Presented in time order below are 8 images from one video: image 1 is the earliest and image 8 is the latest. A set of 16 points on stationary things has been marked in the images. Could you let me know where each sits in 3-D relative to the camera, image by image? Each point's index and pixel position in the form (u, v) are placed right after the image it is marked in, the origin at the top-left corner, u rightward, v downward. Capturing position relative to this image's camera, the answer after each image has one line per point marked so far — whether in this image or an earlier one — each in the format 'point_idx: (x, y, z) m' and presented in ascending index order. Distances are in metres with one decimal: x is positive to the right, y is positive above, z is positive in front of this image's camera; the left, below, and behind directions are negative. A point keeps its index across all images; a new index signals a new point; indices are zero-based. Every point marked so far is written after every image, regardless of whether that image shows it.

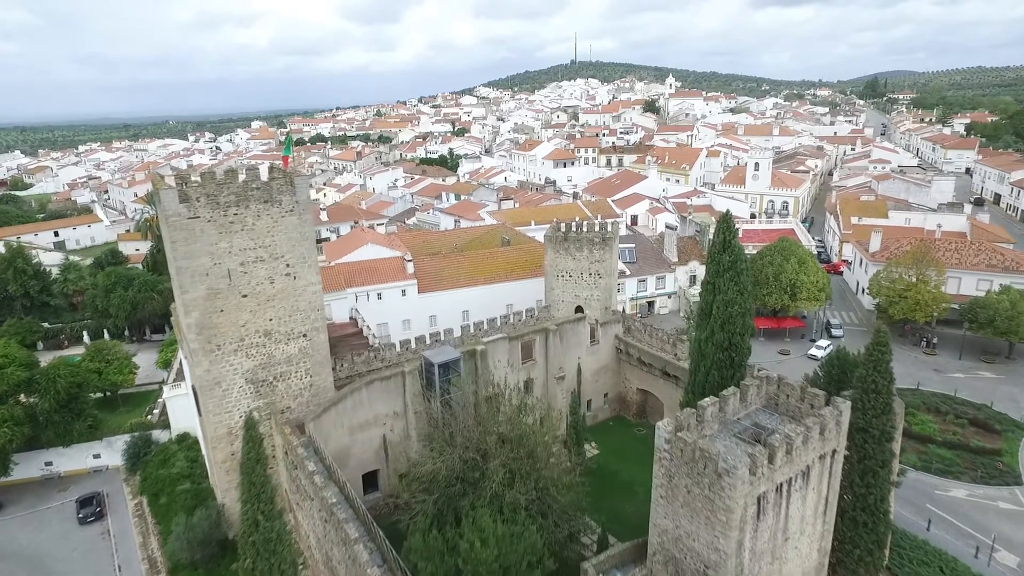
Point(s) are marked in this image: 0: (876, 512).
0: (+8.3, -5.1, +14.2) m
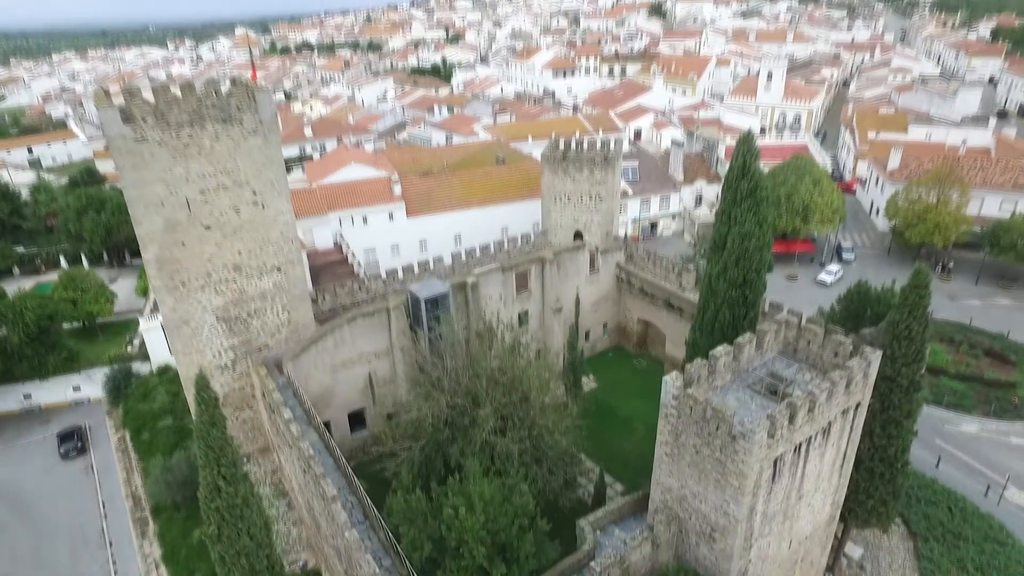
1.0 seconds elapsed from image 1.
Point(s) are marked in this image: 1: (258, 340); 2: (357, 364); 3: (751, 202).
0: (+8.1, -3.7, +13.2) m
1: (-7.4, -1.5, +18.2) m
2: (-4.6, -2.3, +18.5) m
3: (+5.5, +2.0, +14.4) m
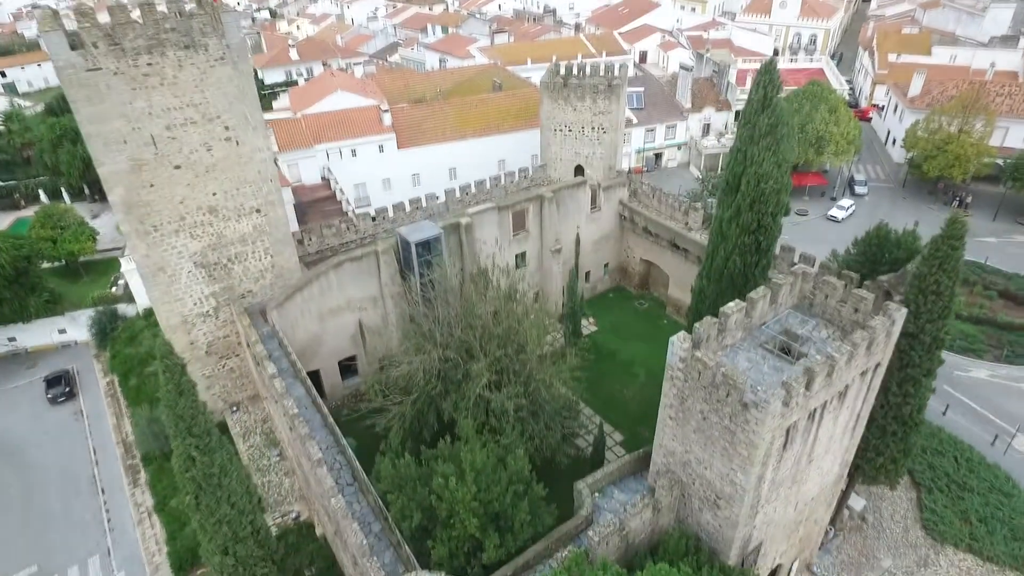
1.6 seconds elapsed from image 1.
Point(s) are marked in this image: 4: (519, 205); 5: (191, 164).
0: (+8.0, -2.7, +12.5) m
1: (-7.5, 0.0, +17.3) m
2: (-4.7, -0.7, +17.6) m
3: (+5.4, +3.1, +13.1) m
4: (+0.2, +2.6, +19.6) m
5: (-7.9, +3.0, +15.3) m
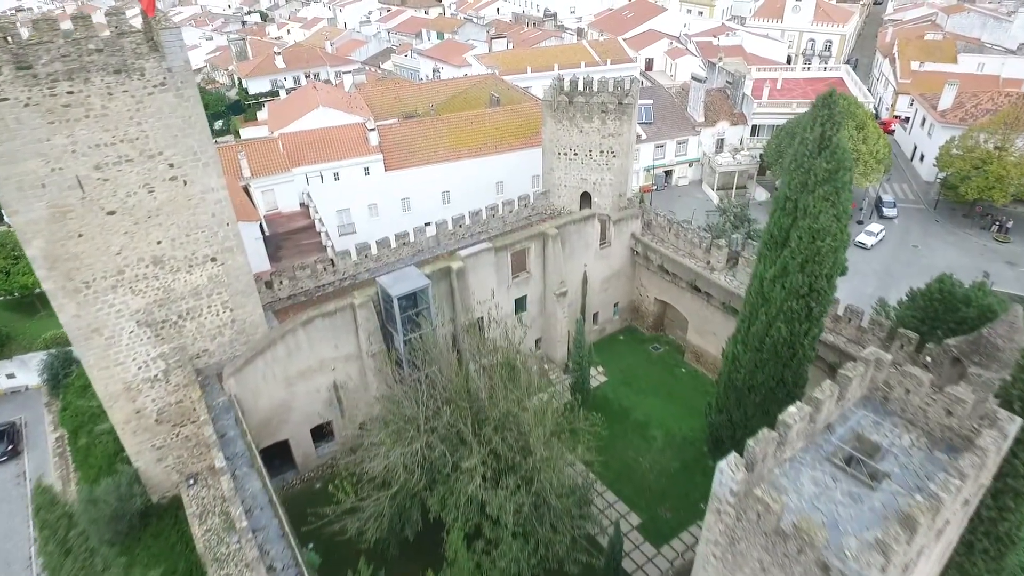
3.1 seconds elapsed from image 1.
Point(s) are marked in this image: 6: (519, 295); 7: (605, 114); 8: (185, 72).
0: (+8.0, -4.1, +10.1) m
1: (-7.6, -1.4, +14.8) m
2: (-4.7, -2.1, +15.2) m
3: (+5.4, +1.7, +10.7) m
4: (+0.2, +1.2, +17.1) m
5: (-7.9, +1.6, +12.8) m
6: (+0.2, -0.2, +17.9) m
7: (+2.7, +5.1, +18.0) m
8: (-6.5, +4.3, +12.4) m
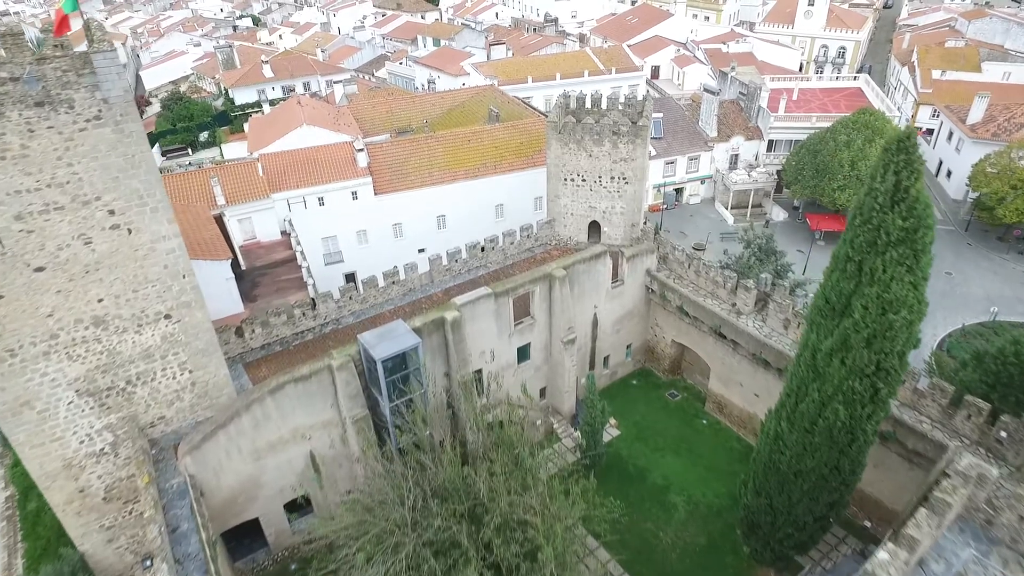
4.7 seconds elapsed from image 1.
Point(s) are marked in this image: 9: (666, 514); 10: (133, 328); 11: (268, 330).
0: (+8.1, -5.2, +8.1) m
1: (-7.5, -2.6, +12.8) m
2: (-4.7, -3.3, +13.2) m
3: (+5.5, +0.5, +8.7) m
4: (+0.2, 0.0, +15.2) m
5: (-7.8, +0.4, +10.8) m
6: (+0.2, -1.4, +15.9) m
7: (+2.7, +3.9, +16.0) m
8: (-6.5, +3.1, +10.4) m
9: (+3.7, -5.4, +15.0) m
10: (-7.3, -0.8, +12.0) m
11: (-6.1, -1.1, +15.5) m
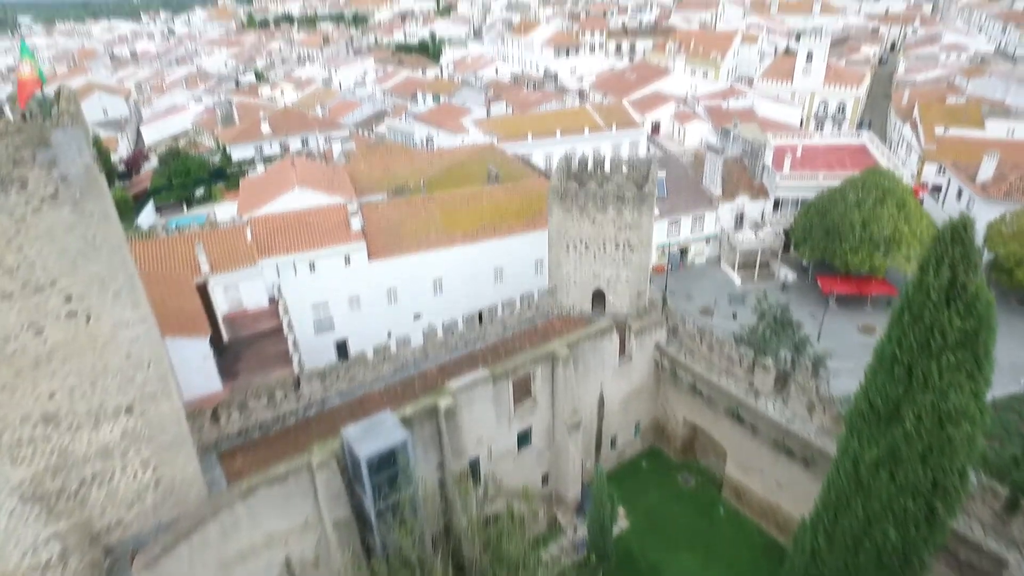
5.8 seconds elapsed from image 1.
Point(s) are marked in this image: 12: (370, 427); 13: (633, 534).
0: (+8.1, -6.5, +6.6) m
1: (-7.5, -4.2, +11.5) m
2: (-4.7, -4.9, +11.7) m
3: (+5.5, -0.8, +7.6) m
4: (+0.2, -1.8, +14.0) m
5: (-7.8, -1.1, +9.7) m
6: (+0.2, -3.3, +14.6) m
7: (+2.7, +2.0, +15.1) m
8: (-6.5, +1.6, +9.5) m
9: (+3.7, -7.2, +13.4) m
10: (-7.3, -2.3, +10.7) m
11: (-6.1, -2.9, +14.2) m
12: (-2.6, -2.6, +11.6) m
13: (+3.0, -6.1, +15.5) m
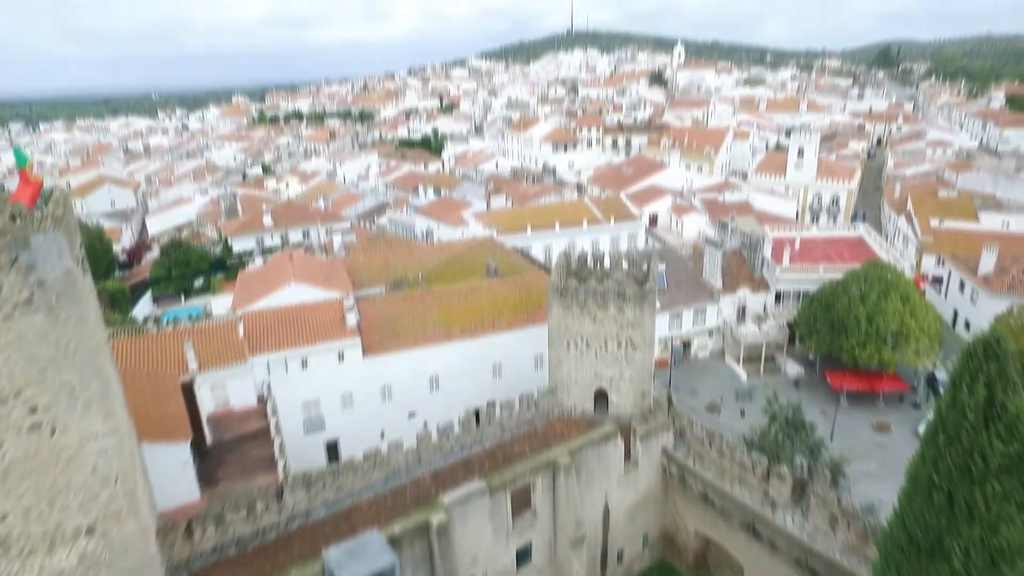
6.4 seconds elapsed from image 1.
0: (+8.0, -7.7, +5.1) m
1: (-7.5, -6.0, +10.2) m
2: (-4.7, -6.8, +10.4) m
3: (+5.4, -2.1, +6.8) m
4: (+0.2, -4.0, +13.0) m
5: (-7.9, -2.7, +8.9) m
6: (+0.2, -5.5, +13.5) m
7: (+2.7, -0.4, +14.7) m
8: (-6.5, 0.0, +9.1) m
9: (+3.7, -9.2, +11.7) m
10: (-7.3, -4.1, +9.7) m
11: (-6.1, -5.1, +13.2) m
12: (-2.7, -4.4, +10.6) m
13: (+3.0, -8.5, +13.9) m
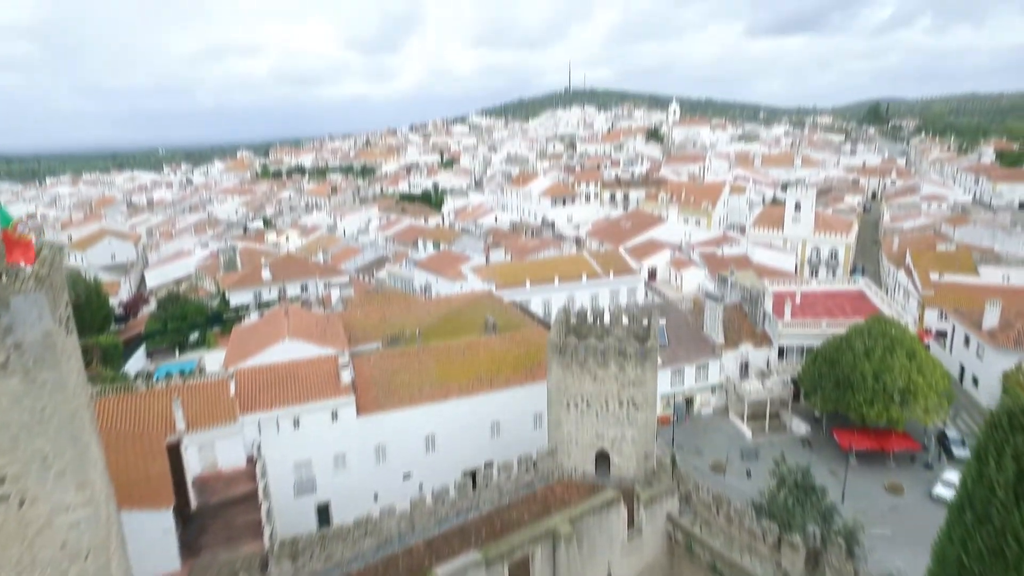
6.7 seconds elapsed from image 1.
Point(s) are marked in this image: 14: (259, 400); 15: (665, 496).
0: (+8.0, -8.2, +4.1) m
1: (-7.6, -7.0, +9.4) m
2: (-4.7, -7.8, +9.5) m
3: (+5.4, -2.8, +6.3) m
4: (+0.1, -5.2, +12.3) m
5: (-7.9, -3.5, +8.3) m
6: (+0.1, -6.8, +12.7) m
7: (+2.6, -1.7, +14.3) m
8: (-6.5, -0.9, +8.7) m
9: (+3.6, -10.3, +10.6) m
10: (-7.4, -5.0, +9.1) m
11: (-6.2, -6.3, +12.4) m
12: (-2.7, -5.4, +9.8) m
13: (+2.9, -9.7, +12.9) m
14: (-7.8, -3.4, +19.2) m
15: (+3.7, -5.0, +15.0) m
